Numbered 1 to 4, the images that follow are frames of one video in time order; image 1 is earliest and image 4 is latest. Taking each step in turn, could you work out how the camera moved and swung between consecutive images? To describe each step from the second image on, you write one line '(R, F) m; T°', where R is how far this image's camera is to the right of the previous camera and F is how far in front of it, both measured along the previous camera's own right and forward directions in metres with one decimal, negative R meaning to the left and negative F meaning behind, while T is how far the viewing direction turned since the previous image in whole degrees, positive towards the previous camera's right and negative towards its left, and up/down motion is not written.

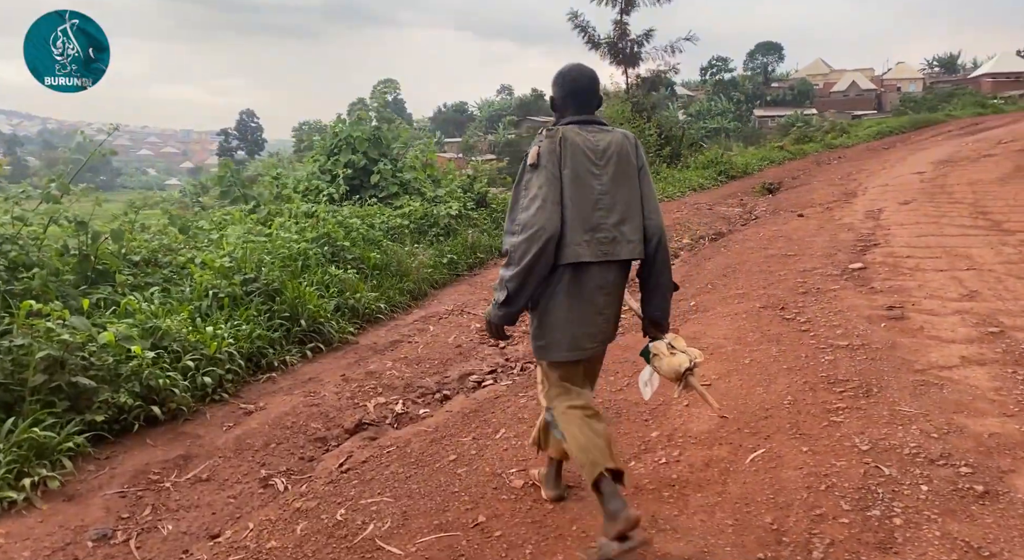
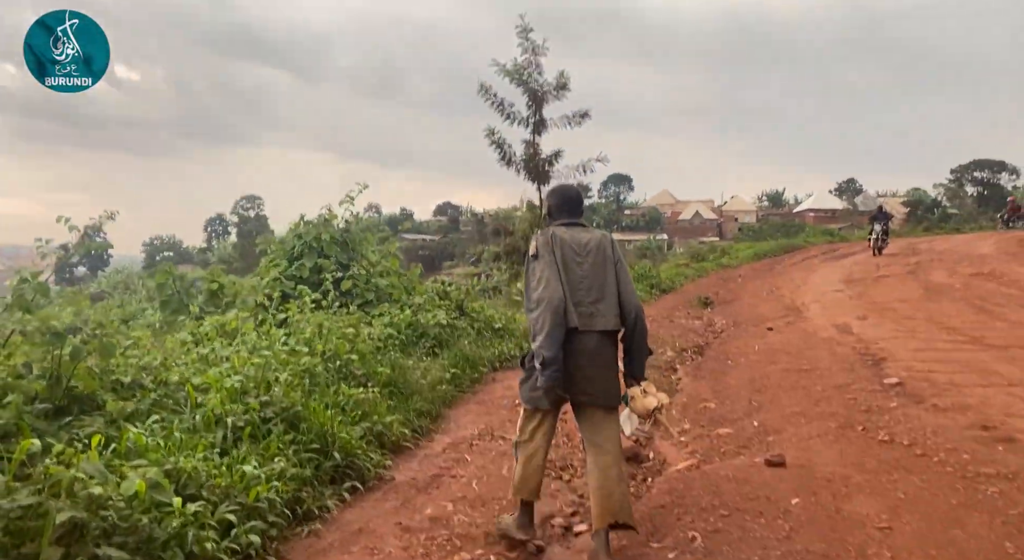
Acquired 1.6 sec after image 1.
(-1.3, +0.9) m; +10°
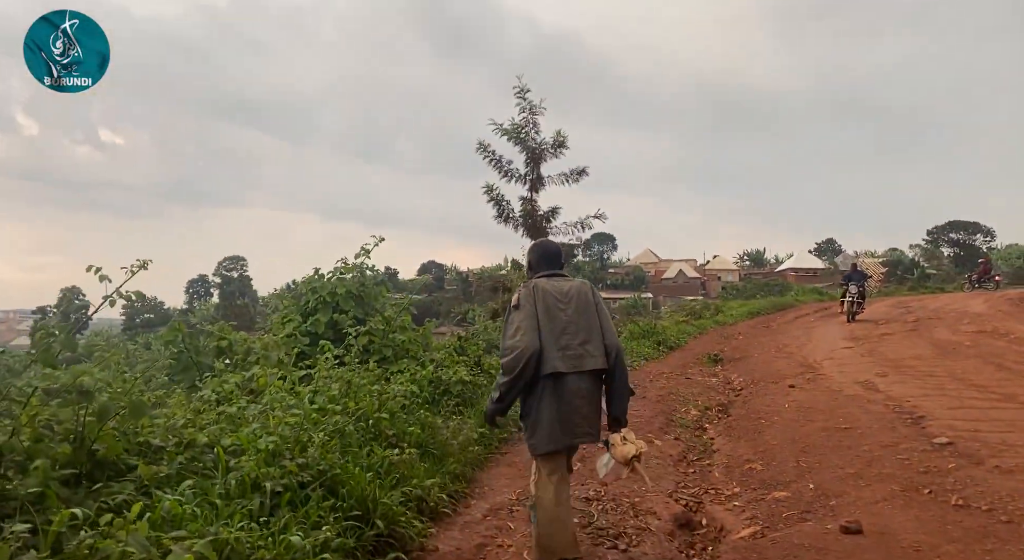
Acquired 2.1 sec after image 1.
(-0.4, +0.3) m; +1°
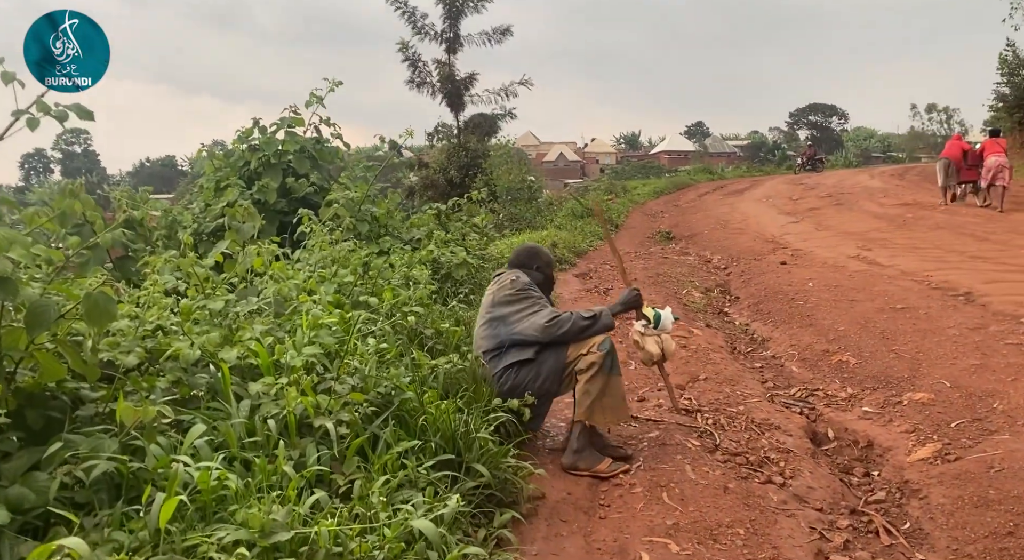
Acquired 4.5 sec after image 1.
(-1.1, +1.6) m; +9°
